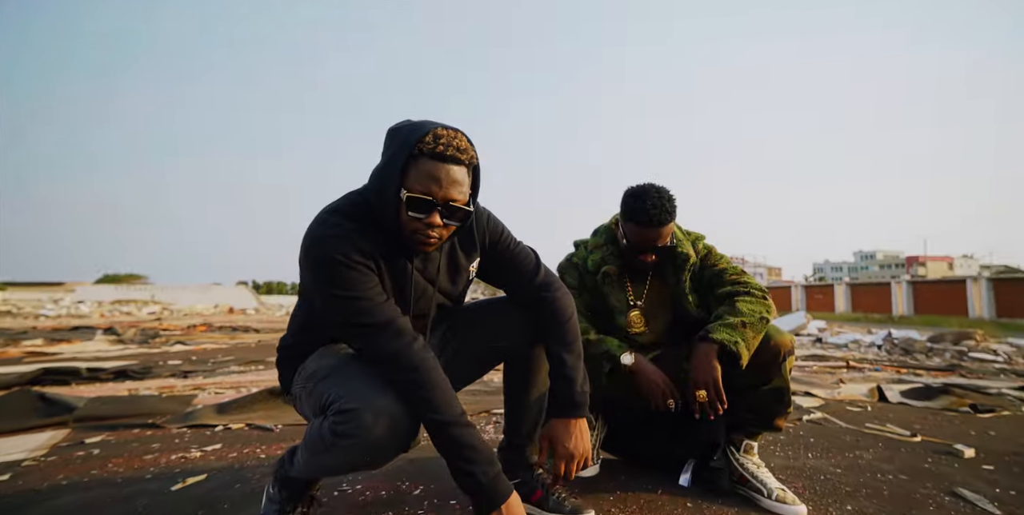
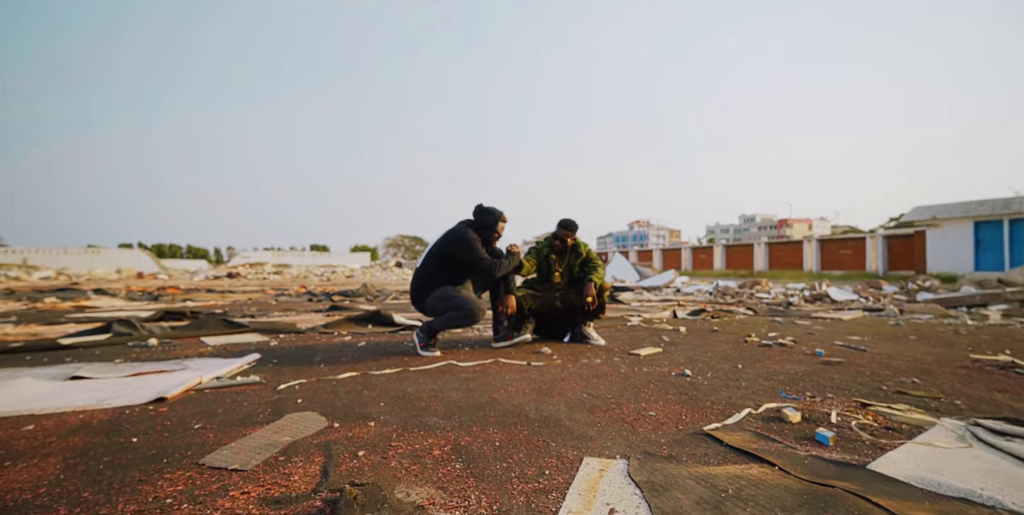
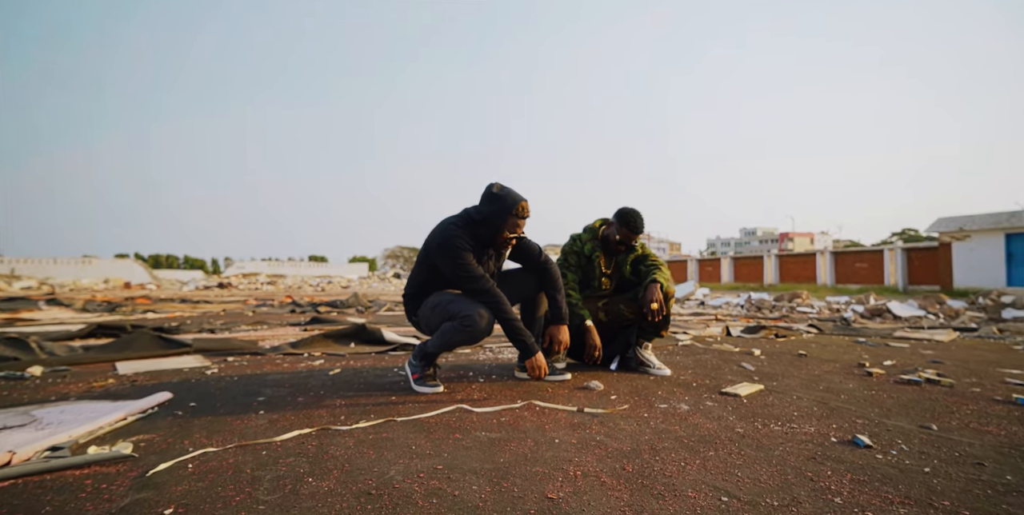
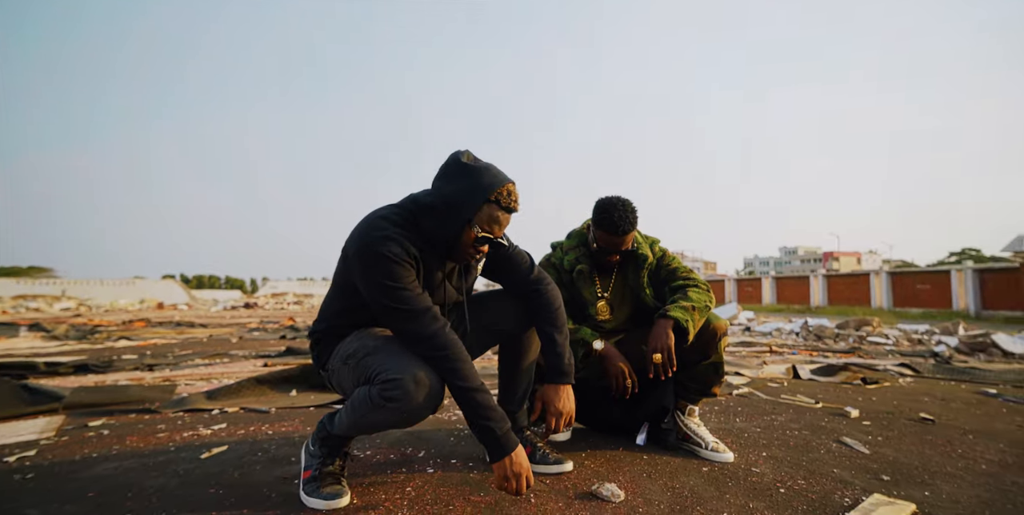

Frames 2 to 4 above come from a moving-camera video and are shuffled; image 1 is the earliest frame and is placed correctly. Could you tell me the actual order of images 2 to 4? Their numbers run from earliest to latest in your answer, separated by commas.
4, 3, 2
